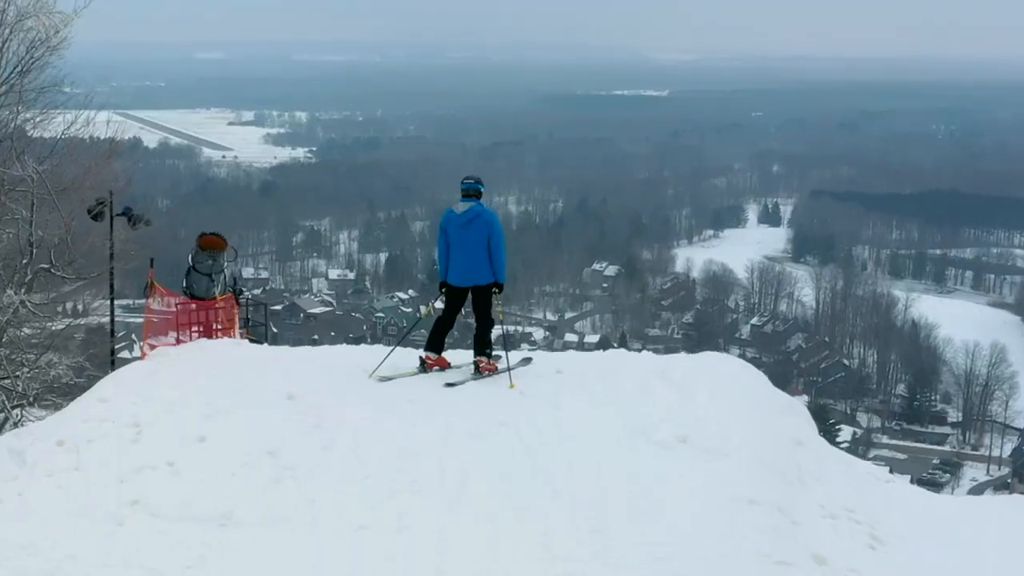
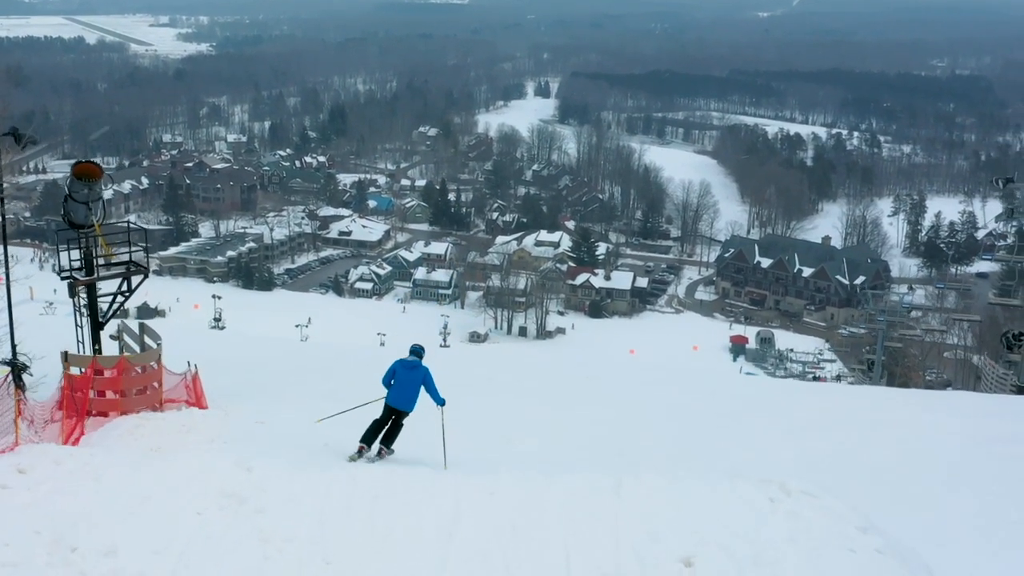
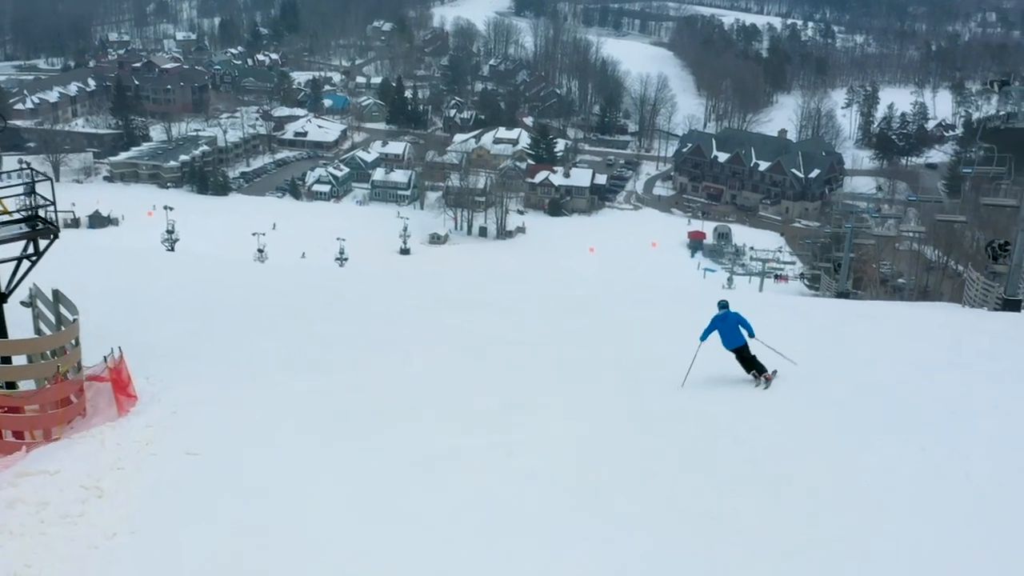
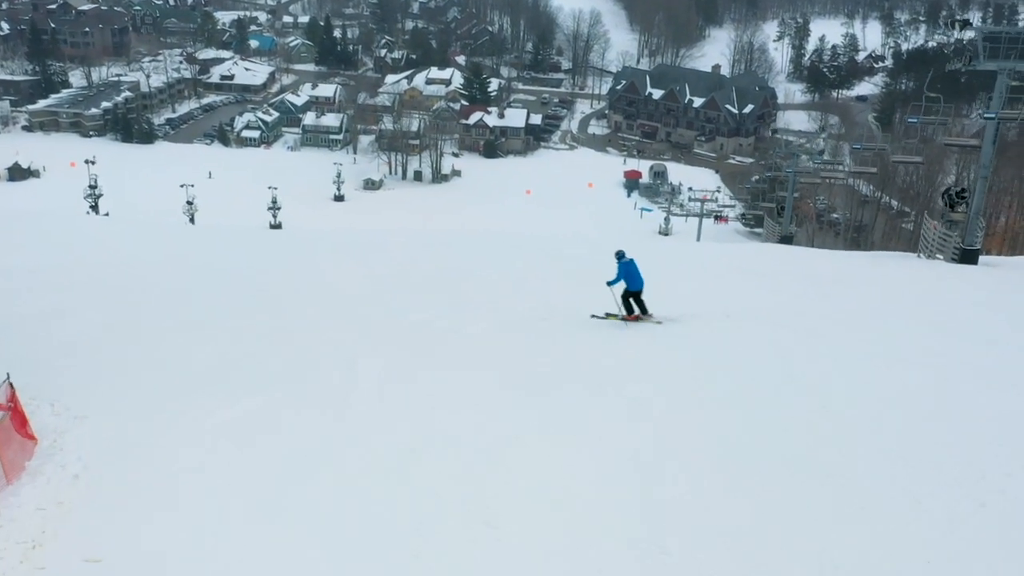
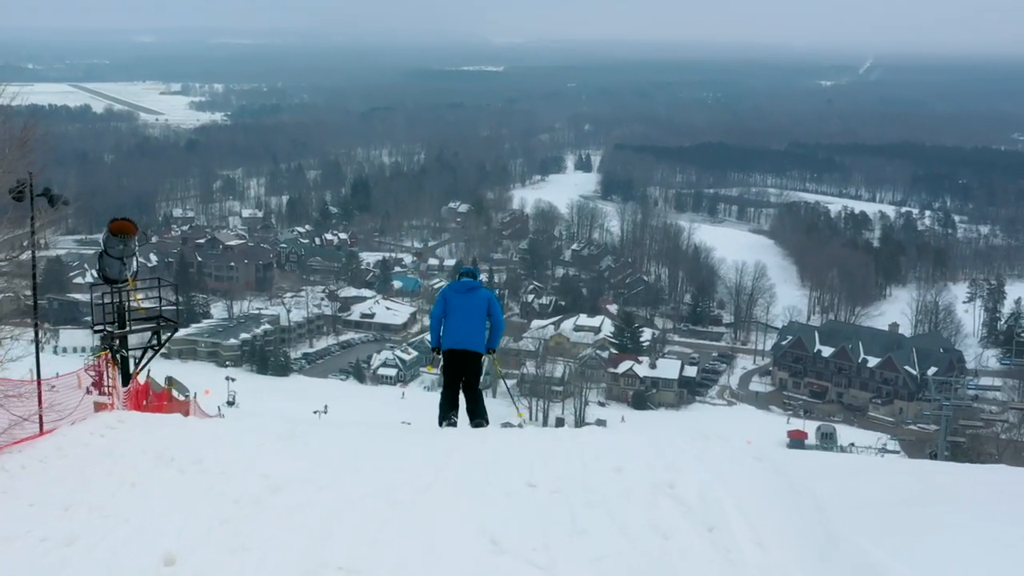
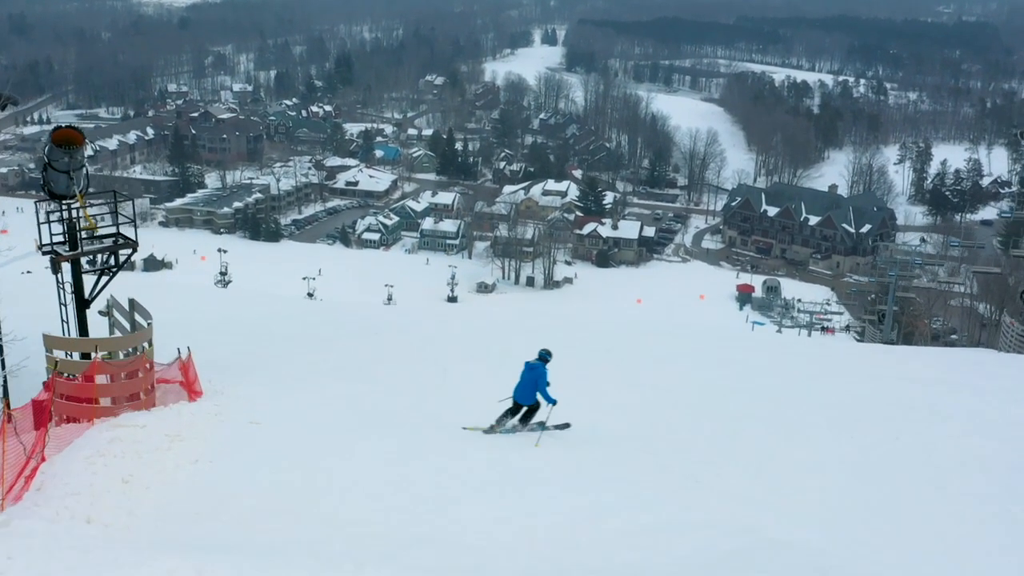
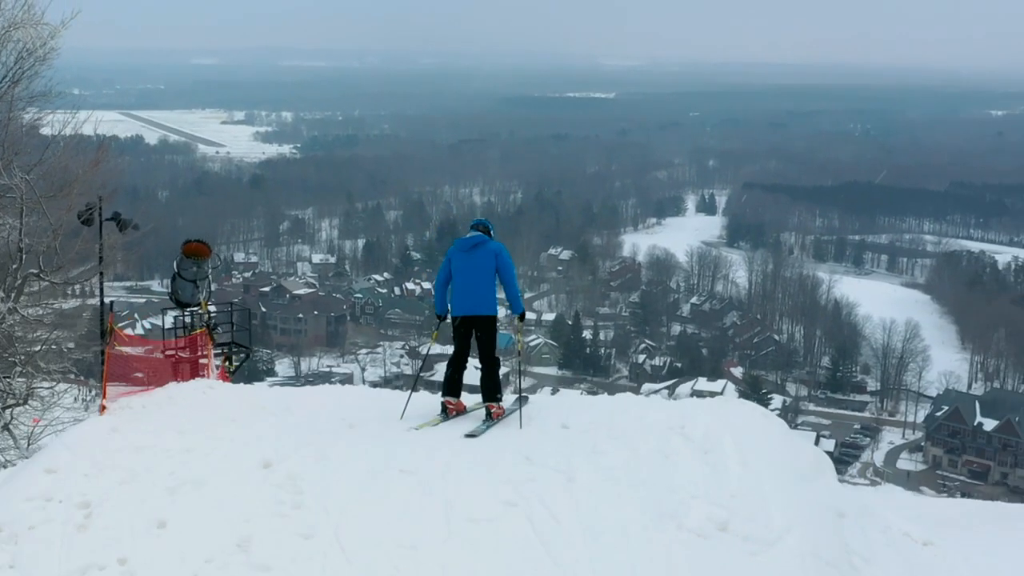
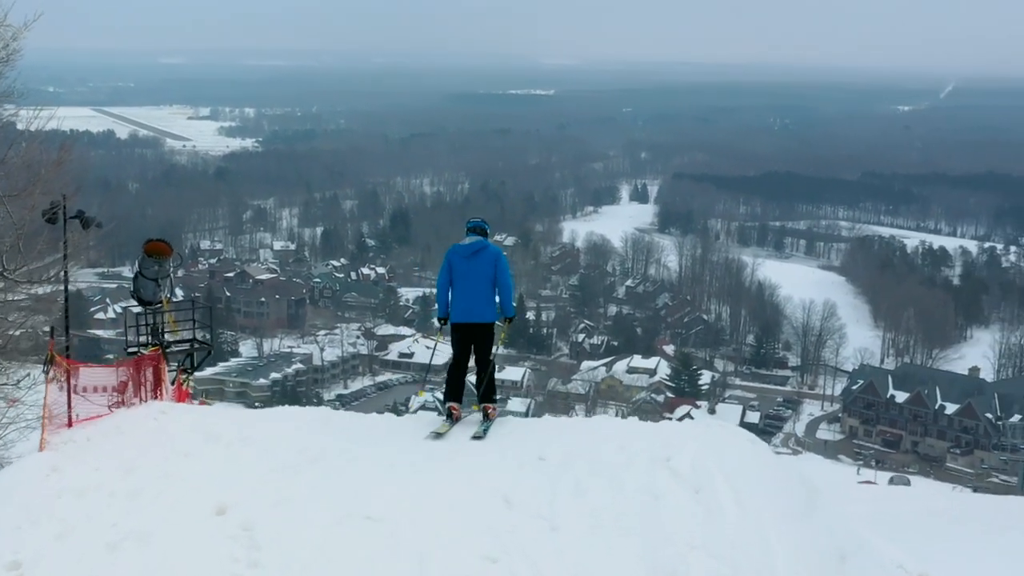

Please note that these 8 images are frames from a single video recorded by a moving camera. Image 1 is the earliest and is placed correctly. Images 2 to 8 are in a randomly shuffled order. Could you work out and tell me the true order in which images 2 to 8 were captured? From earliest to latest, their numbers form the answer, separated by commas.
7, 8, 5, 2, 6, 3, 4
